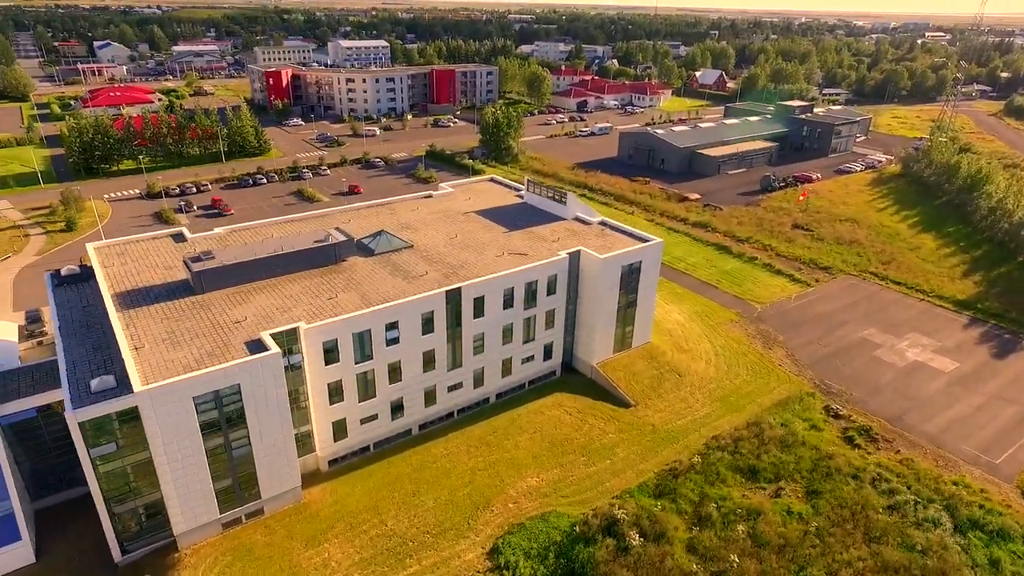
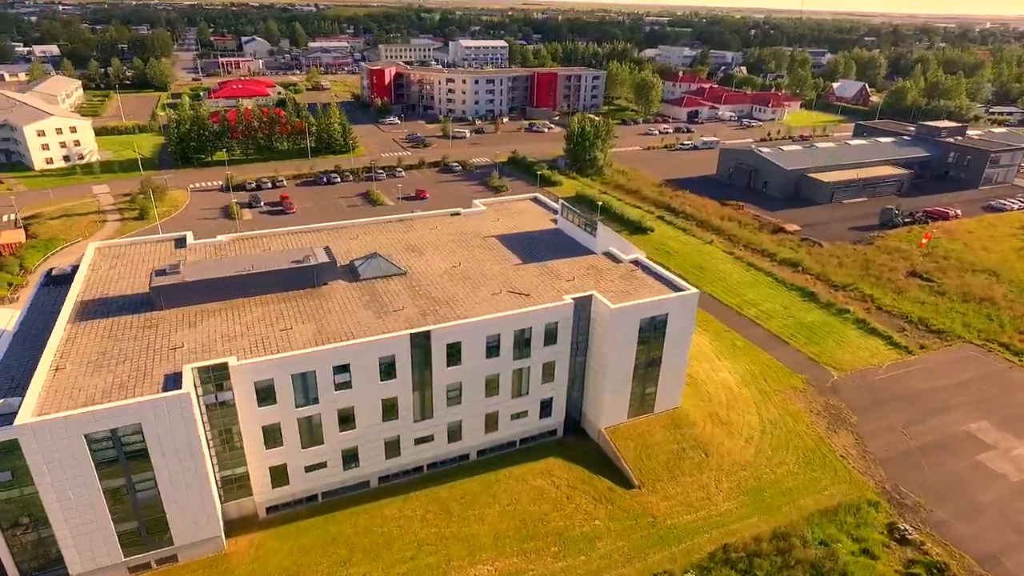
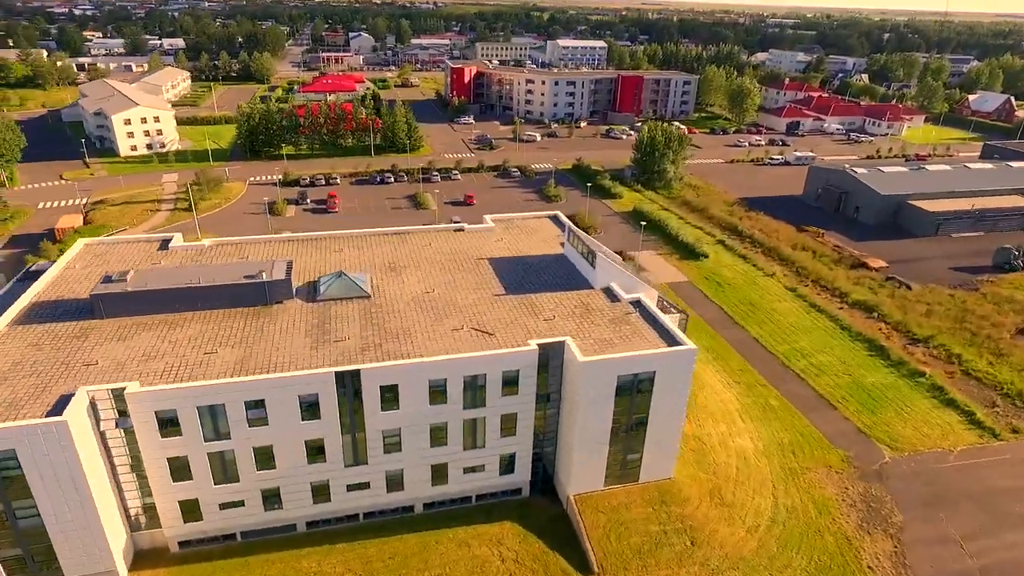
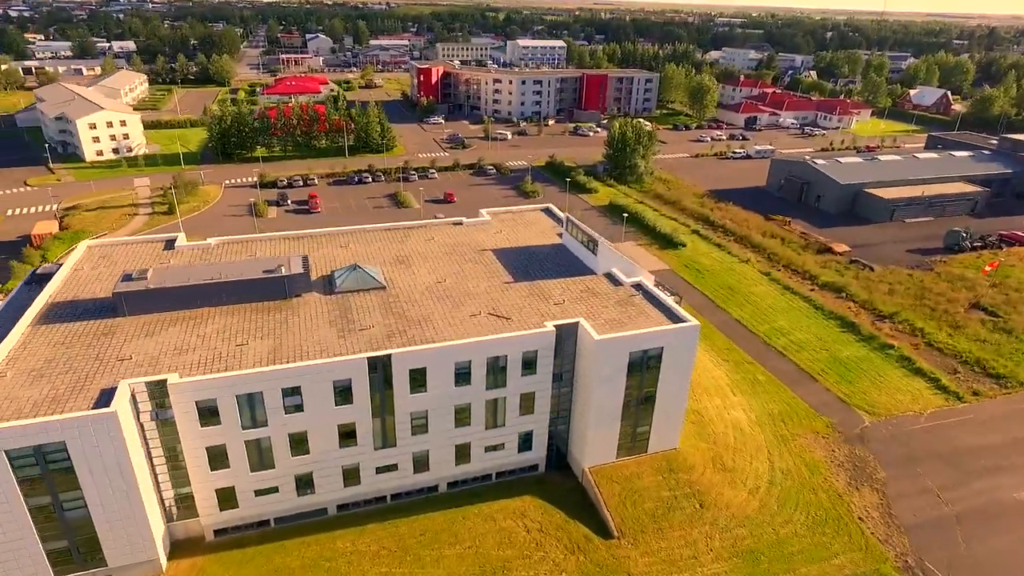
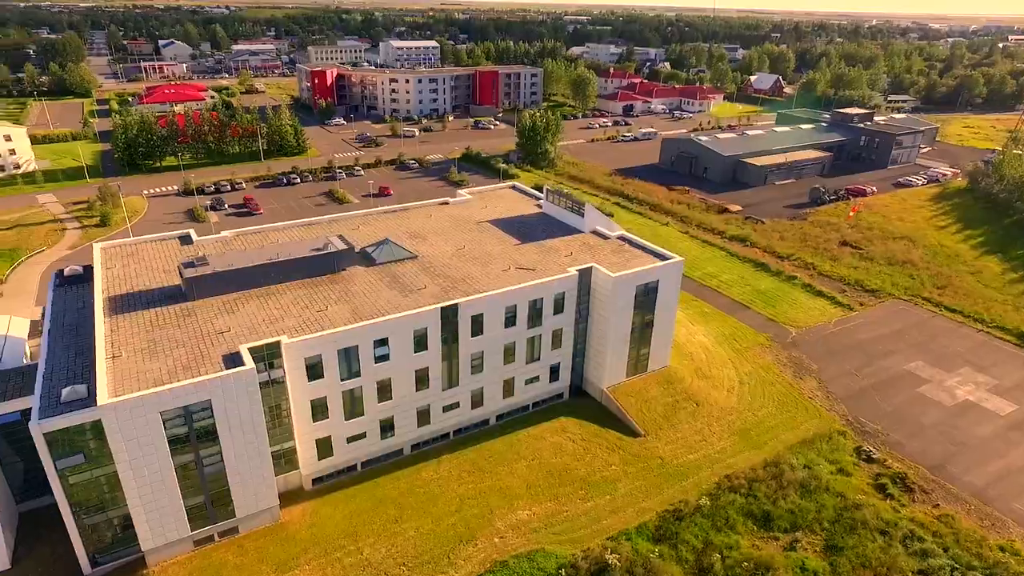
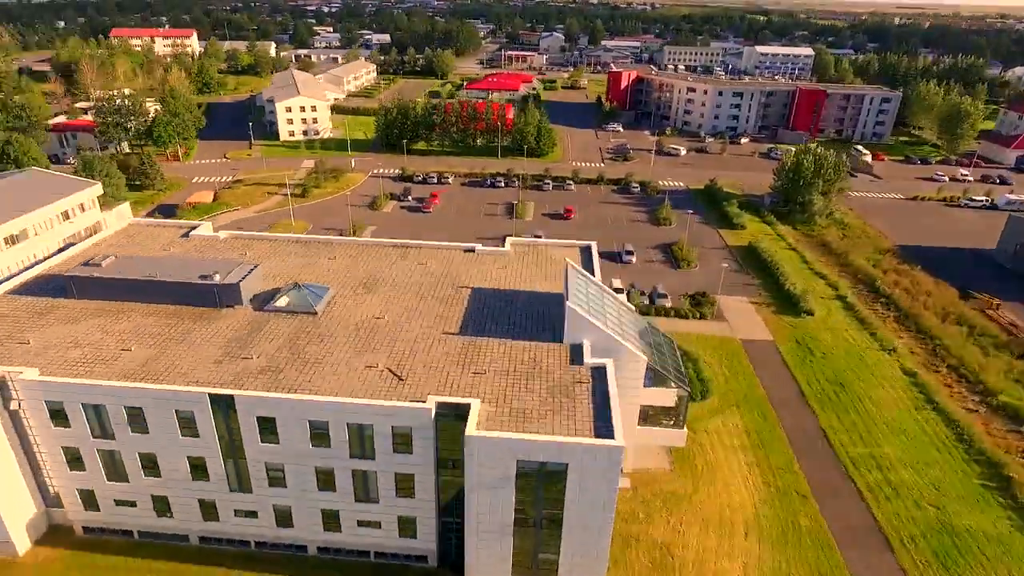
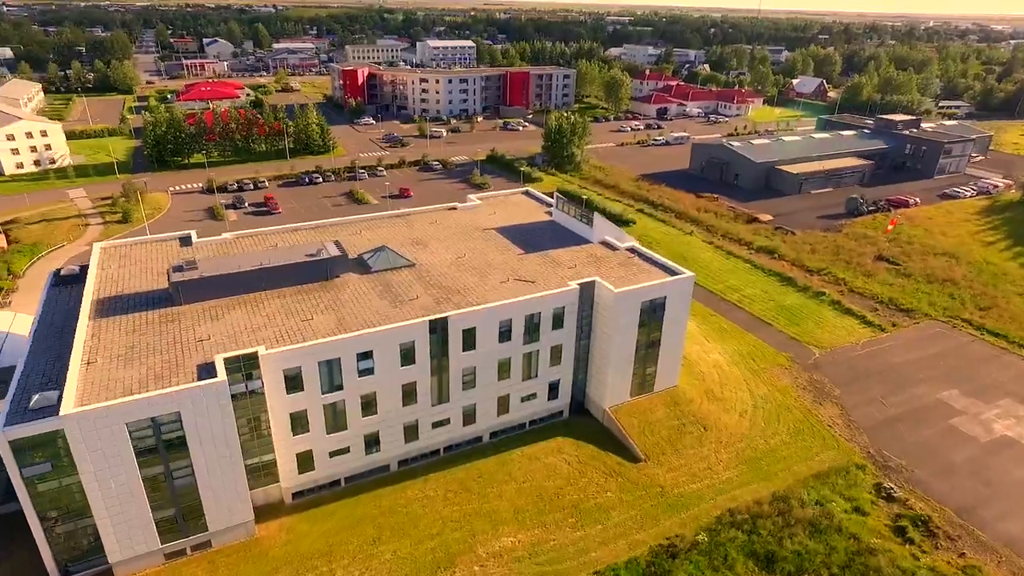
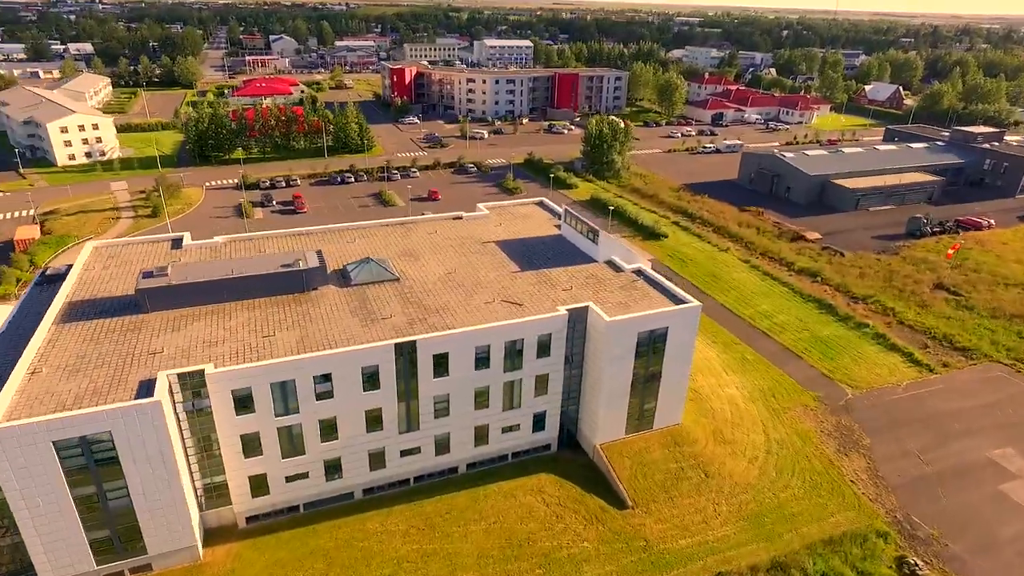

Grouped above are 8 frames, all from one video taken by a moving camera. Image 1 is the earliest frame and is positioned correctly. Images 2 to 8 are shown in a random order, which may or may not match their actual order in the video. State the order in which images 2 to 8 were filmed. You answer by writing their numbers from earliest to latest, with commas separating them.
5, 7, 2, 8, 4, 3, 6
